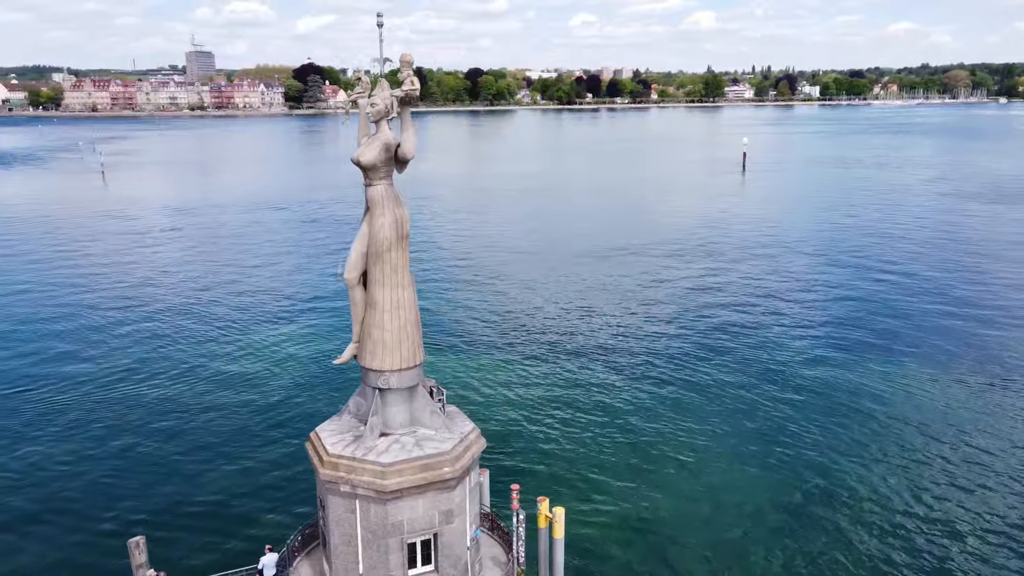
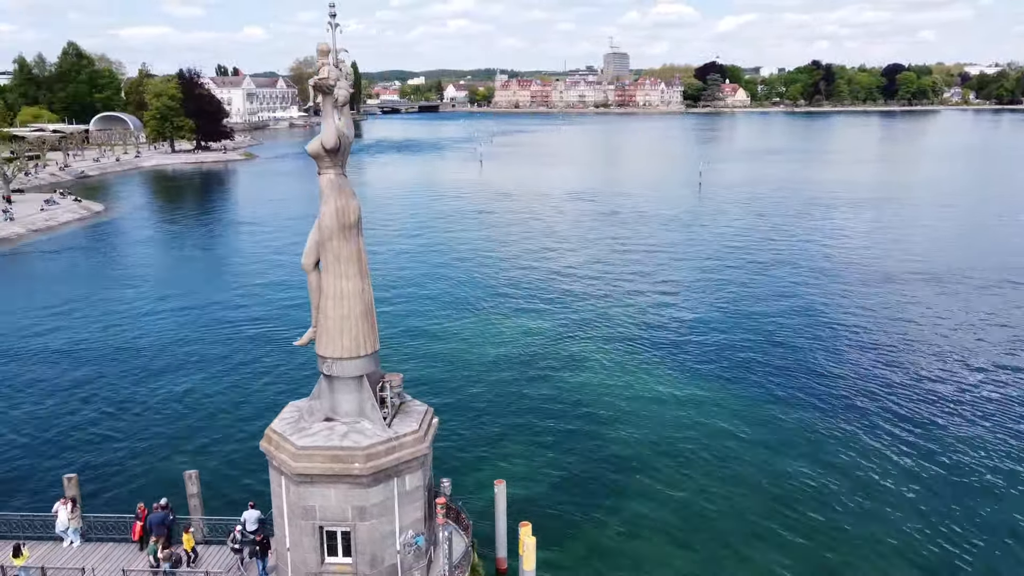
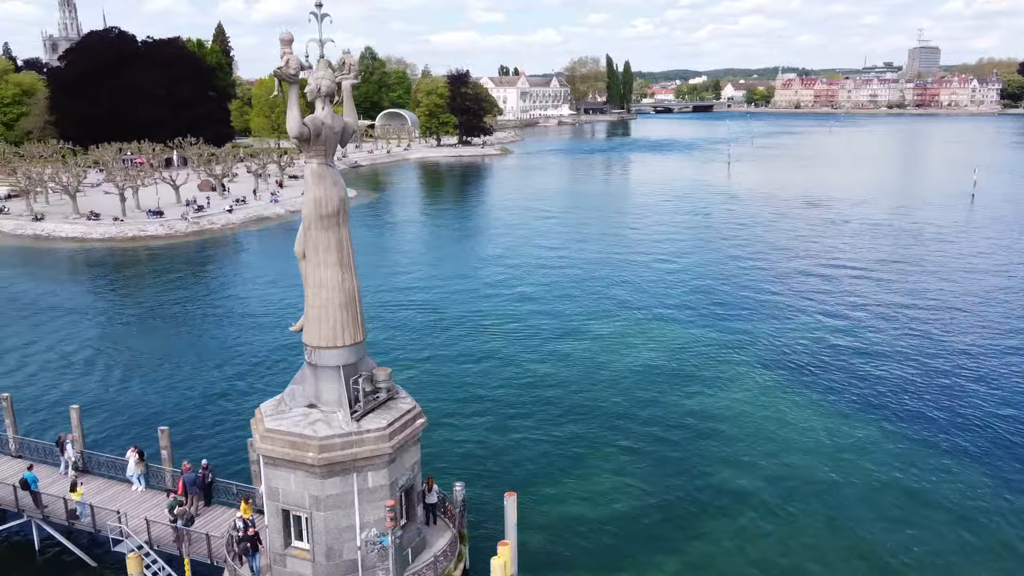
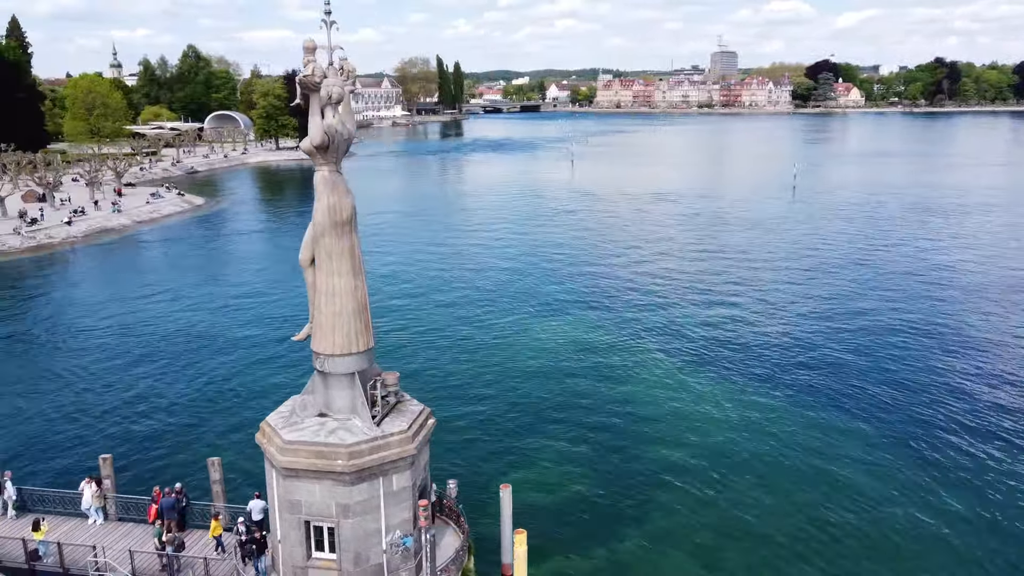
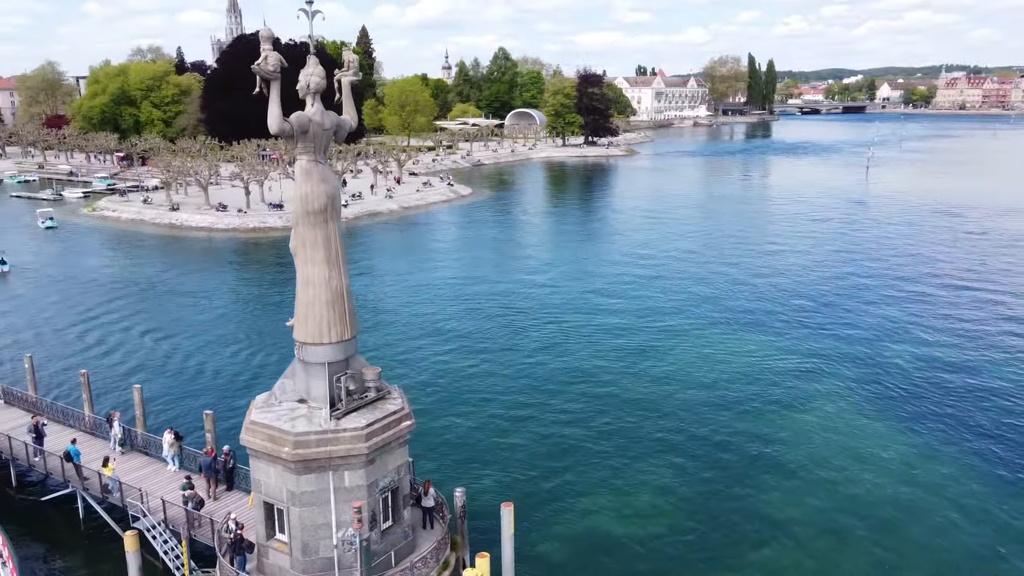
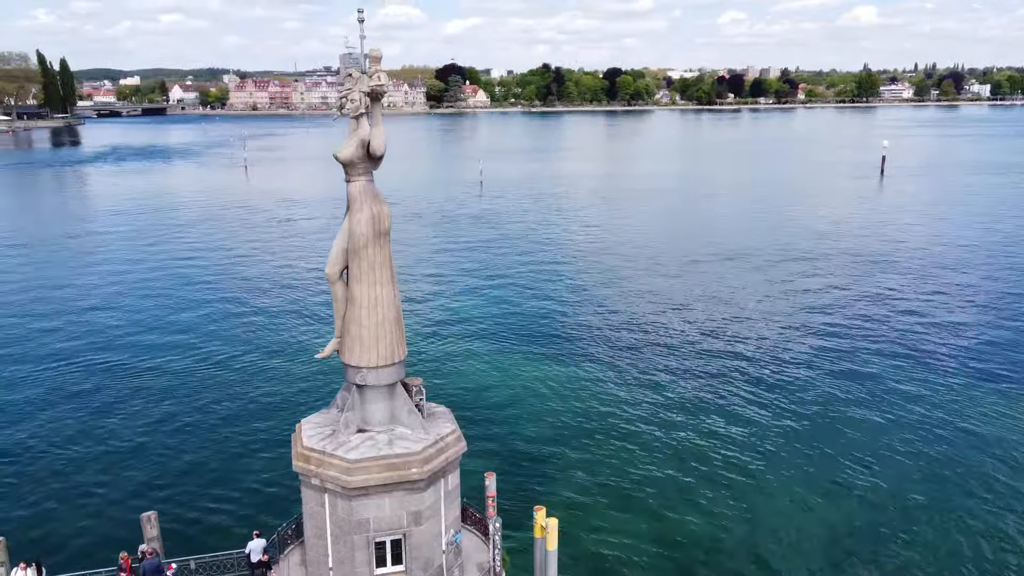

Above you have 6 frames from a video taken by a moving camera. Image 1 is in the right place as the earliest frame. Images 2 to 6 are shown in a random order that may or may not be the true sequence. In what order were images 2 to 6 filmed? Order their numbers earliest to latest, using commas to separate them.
6, 2, 4, 3, 5
